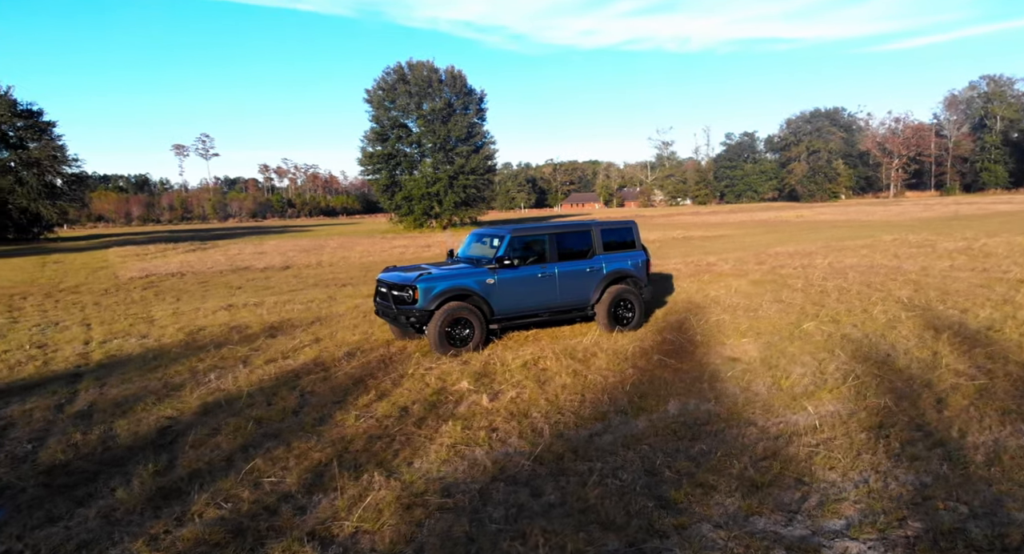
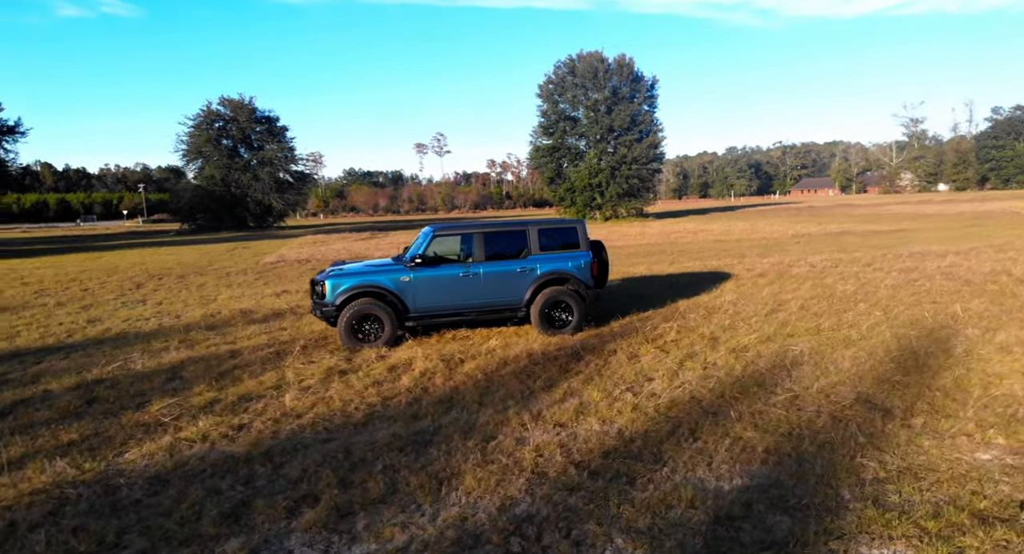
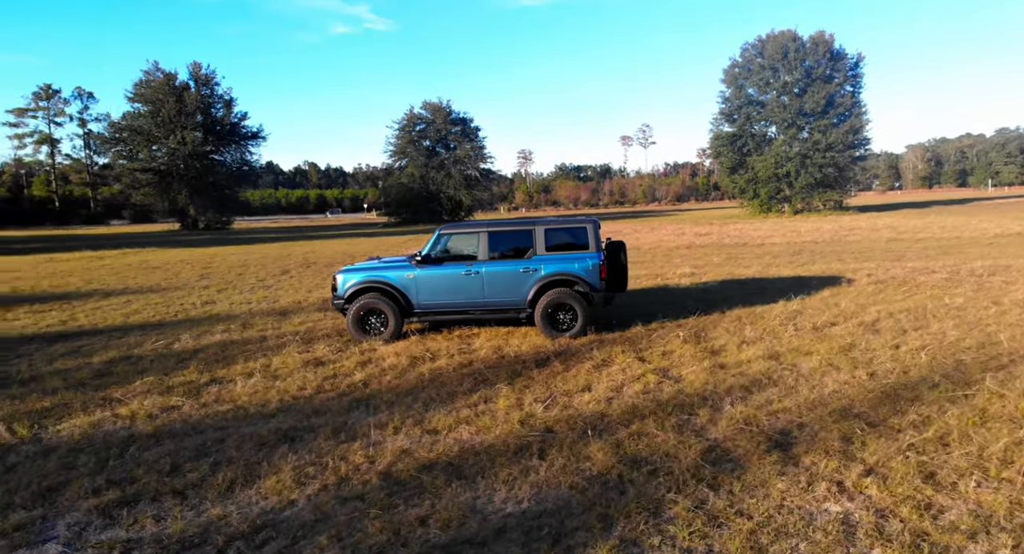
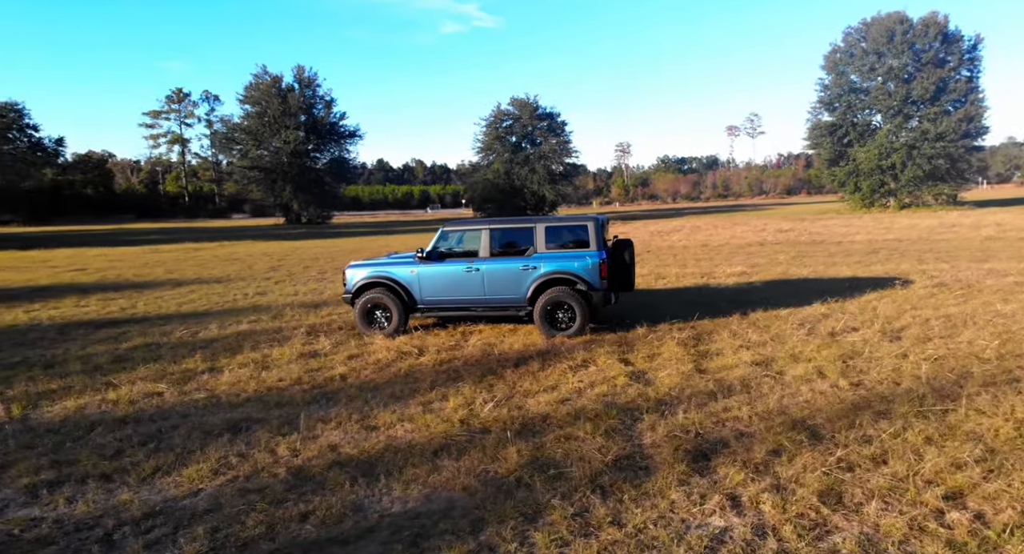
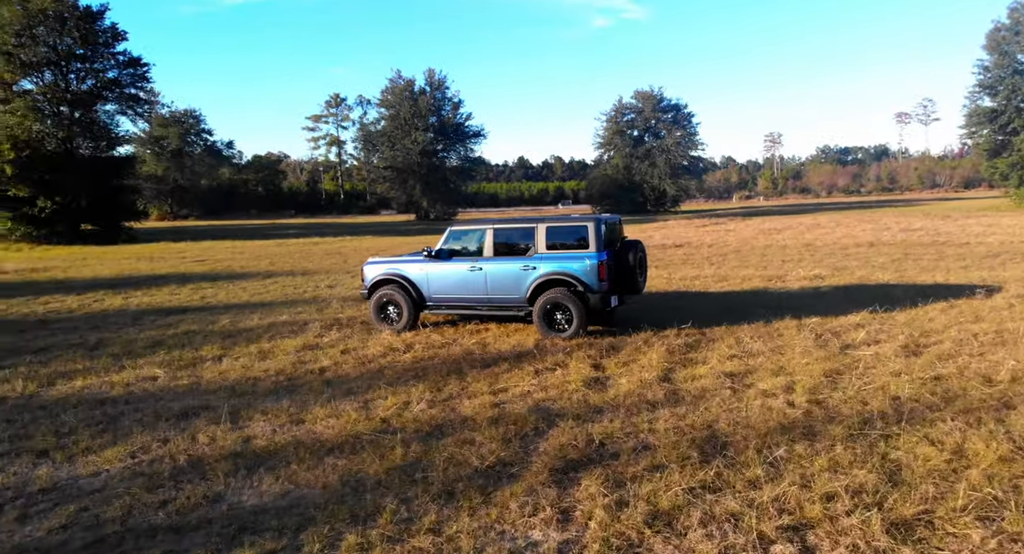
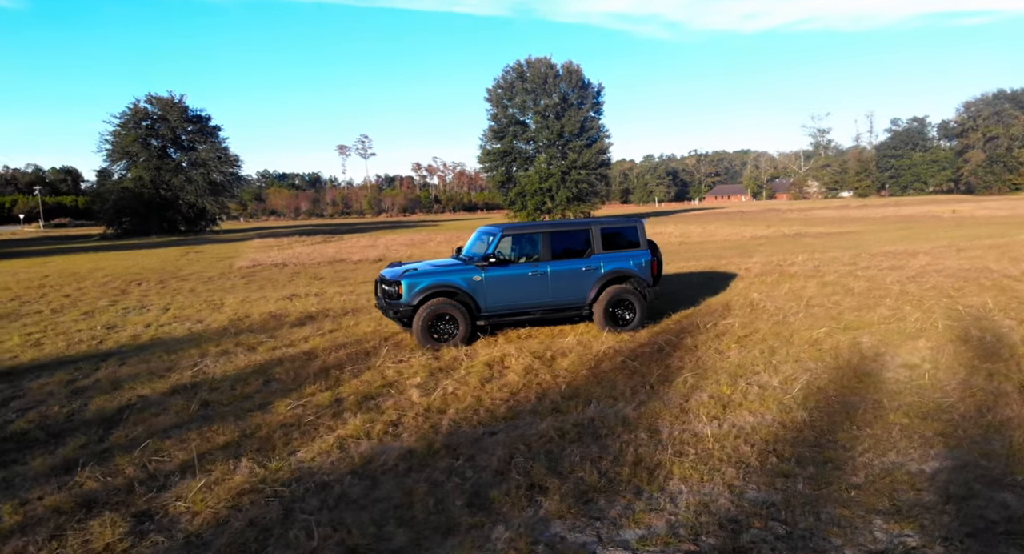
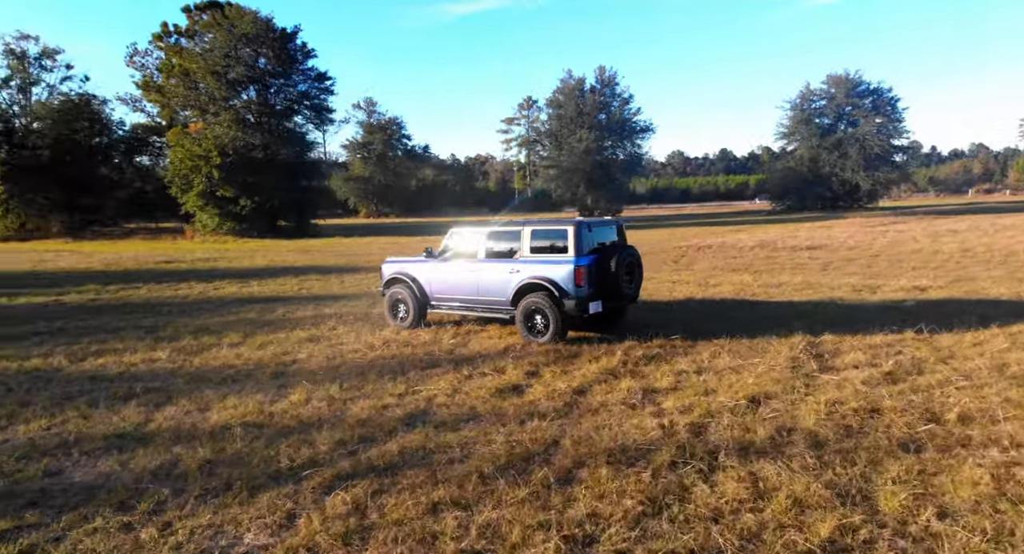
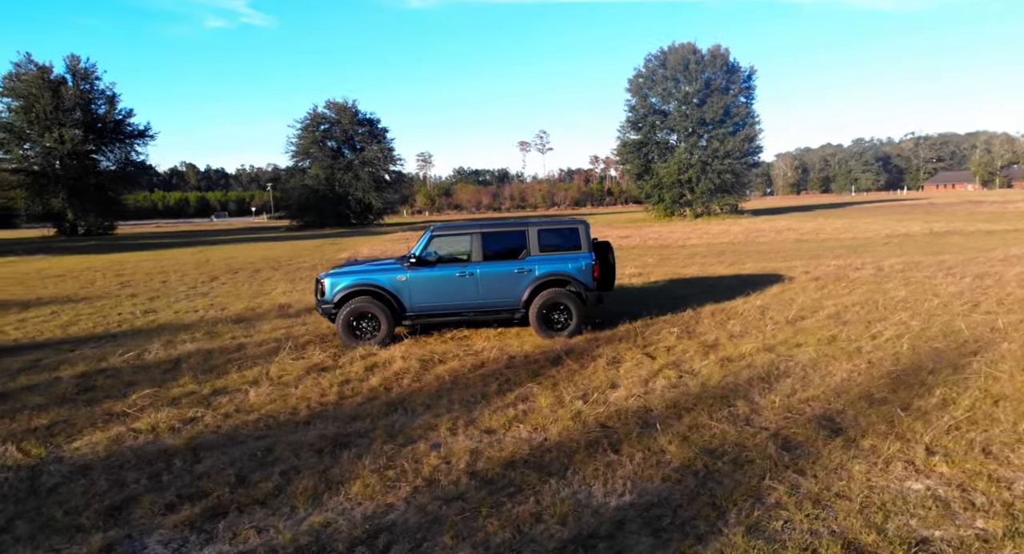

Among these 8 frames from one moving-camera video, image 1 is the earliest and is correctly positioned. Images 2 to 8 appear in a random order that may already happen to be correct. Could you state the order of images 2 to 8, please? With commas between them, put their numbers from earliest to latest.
6, 2, 8, 3, 4, 5, 7
